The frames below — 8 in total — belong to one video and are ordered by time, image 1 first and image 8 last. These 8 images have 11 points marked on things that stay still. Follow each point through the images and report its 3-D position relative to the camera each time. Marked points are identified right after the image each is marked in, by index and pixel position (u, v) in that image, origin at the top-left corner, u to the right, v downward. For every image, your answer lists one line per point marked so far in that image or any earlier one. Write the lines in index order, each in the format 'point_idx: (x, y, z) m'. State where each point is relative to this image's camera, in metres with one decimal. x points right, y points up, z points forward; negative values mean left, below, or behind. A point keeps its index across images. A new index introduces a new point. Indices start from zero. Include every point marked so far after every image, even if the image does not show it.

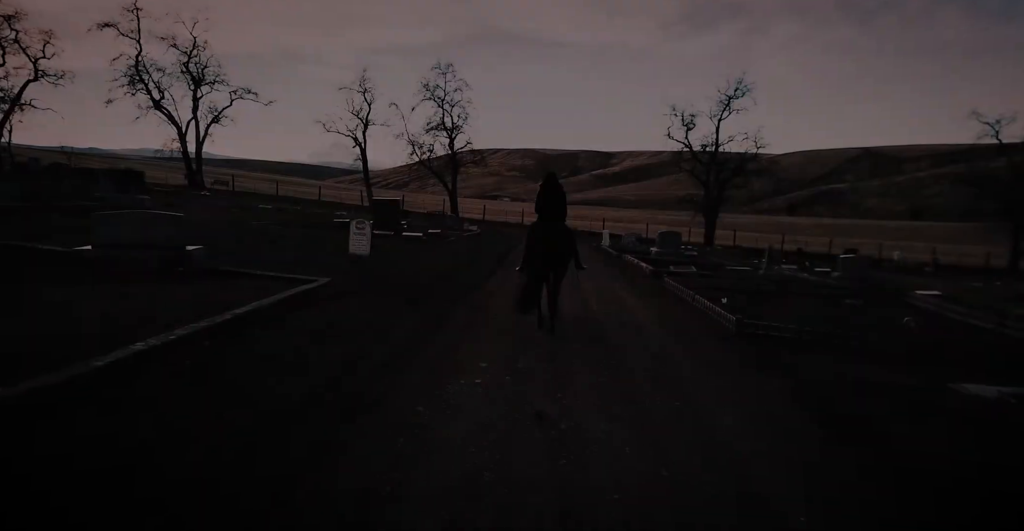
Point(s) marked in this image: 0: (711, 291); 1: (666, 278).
0: (+5.7, -0.8, +16.8) m
1: (+5.1, -0.4, +19.3) m
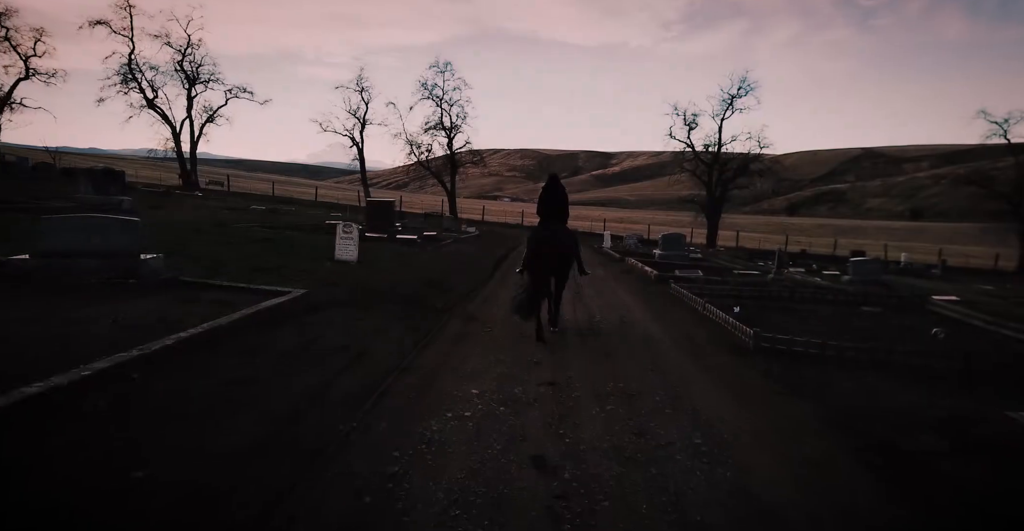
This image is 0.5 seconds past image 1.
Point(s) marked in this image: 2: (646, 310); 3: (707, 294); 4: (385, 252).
0: (+5.6, -0.9, +15.8) m
1: (+5.0, -0.6, +18.4) m
2: (+3.3, -1.1, +14.3) m
3: (+5.5, -0.8, +16.5) m
4: (-4.0, +0.4, +18.5) m
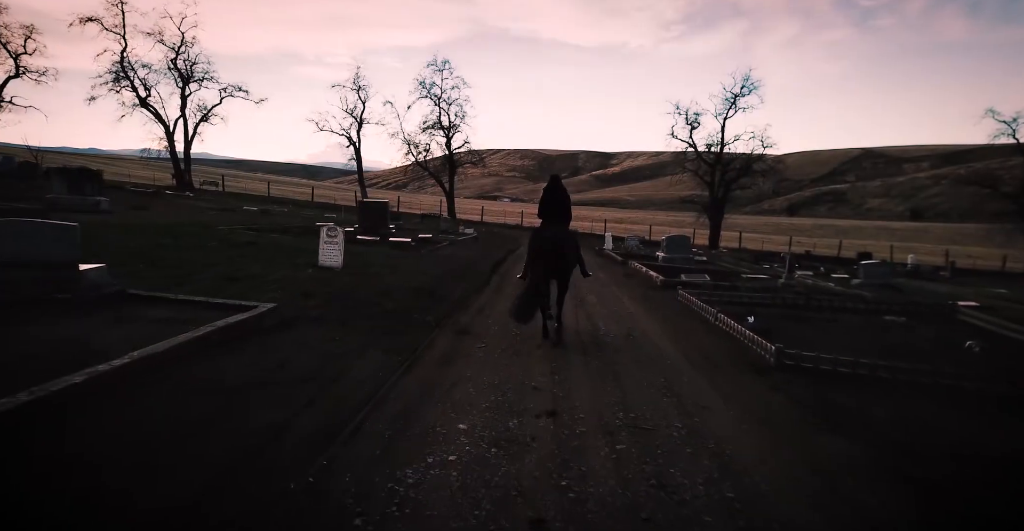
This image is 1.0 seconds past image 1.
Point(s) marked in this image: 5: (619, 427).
0: (+5.6, -1.1, +14.8) m
1: (+5.0, -0.7, +17.4) m
2: (+3.2, -1.2, +13.3) m
3: (+5.4, -1.0, +15.5) m
4: (-4.1, +0.2, +17.5) m
5: (+1.1, -1.7, +6.2) m
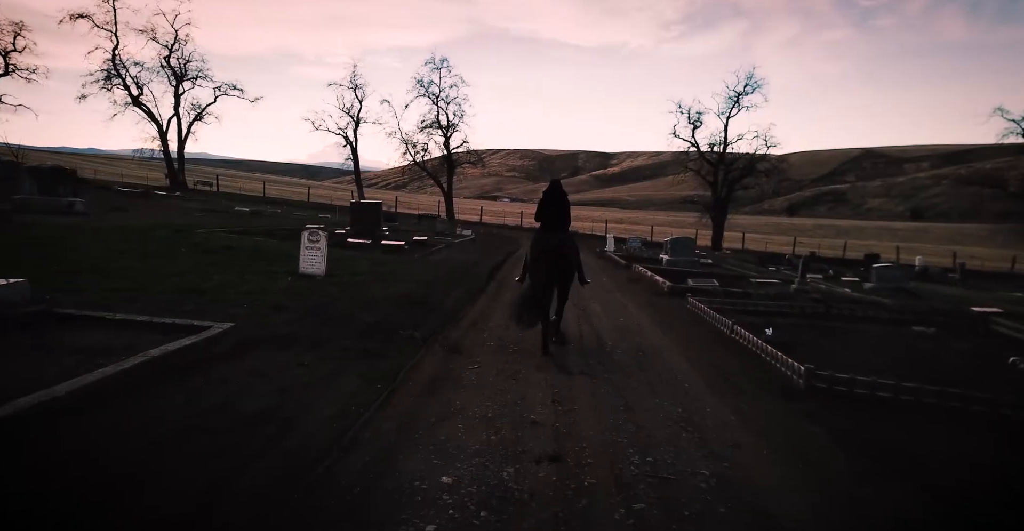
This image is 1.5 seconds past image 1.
0: (+5.5, -1.2, +13.8) m
1: (+4.9, -0.9, +16.3) m
2: (+3.1, -1.4, +12.3) m
3: (+5.4, -1.1, +14.4) m
4: (-4.2, +0.1, +16.4) m
5: (+1.1, -1.8, +5.1) m
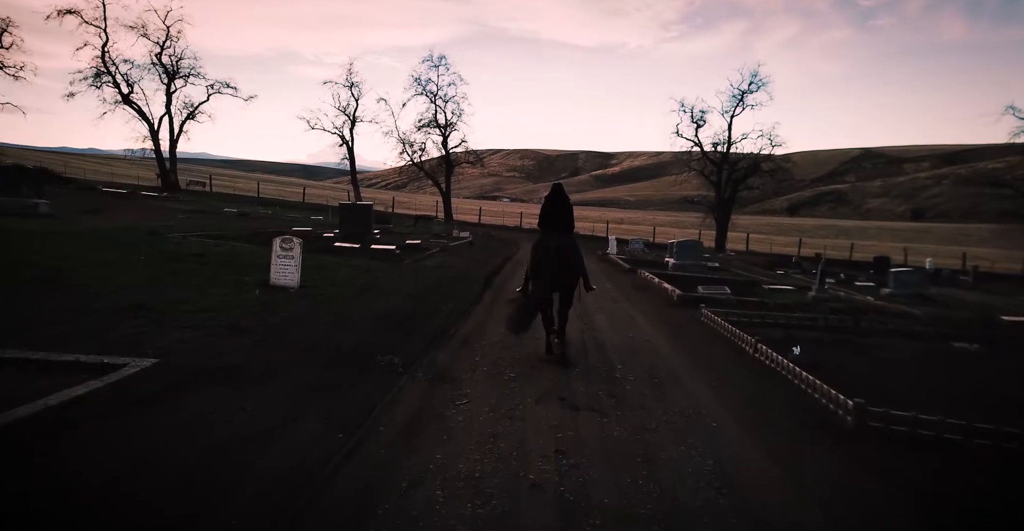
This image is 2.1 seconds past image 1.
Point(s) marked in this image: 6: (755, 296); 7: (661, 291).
0: (+5.5, -1.4, +12.5) m
1: (+4.8, -1.1, +15.0) m
2: (+3.1, -1.6, +11.0) m
3: (+5.3, -1.3, +13.1) m
4: (-4.2, -0.1, +15.1) m
5: (+1.0, -2.0, +3.9) m
6: (+7.5, -0.9, +18.2) m
7: (+4.7, -0.8, +18.5) m
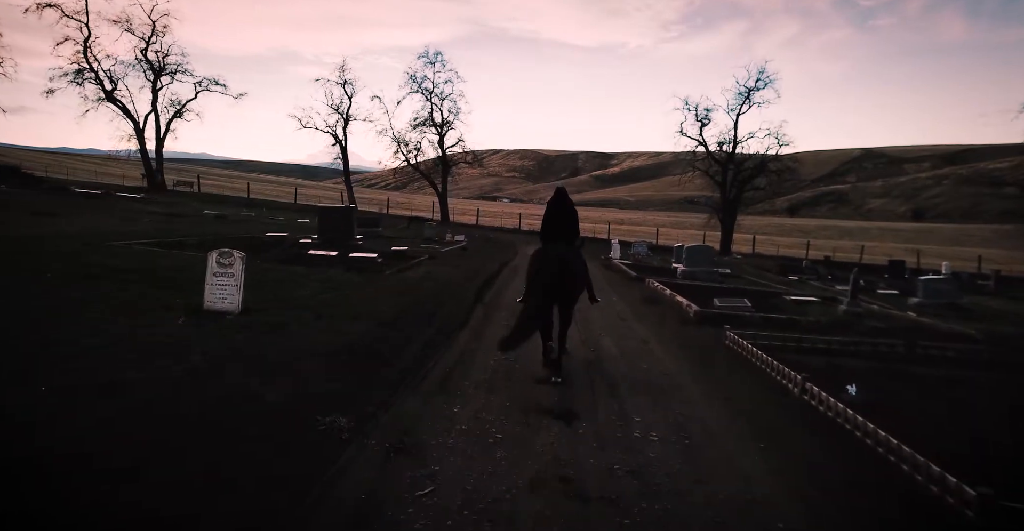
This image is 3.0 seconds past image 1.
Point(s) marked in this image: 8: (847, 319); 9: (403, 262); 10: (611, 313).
0: (+5.3, -1.7, +10.5) m
1: (+4.7, -1.3, +13.1) m
2: (+2.9, -1.9, +9.0) m
3: (+5.2, -1.6, +11.2) m
4: (-4.4, -0.4, +13.2) m
5: (+0.9, -2.3, +1.9) m
6: (+7.4, -1.2, +16.2) m
7: (+4.5, -1.1, +16.5) m
8: (+8.6, -1.3, +15.0) m
9: (-3.4, +0.1, +18.0) m
10: (+2.6, -1.3, +15.4) m
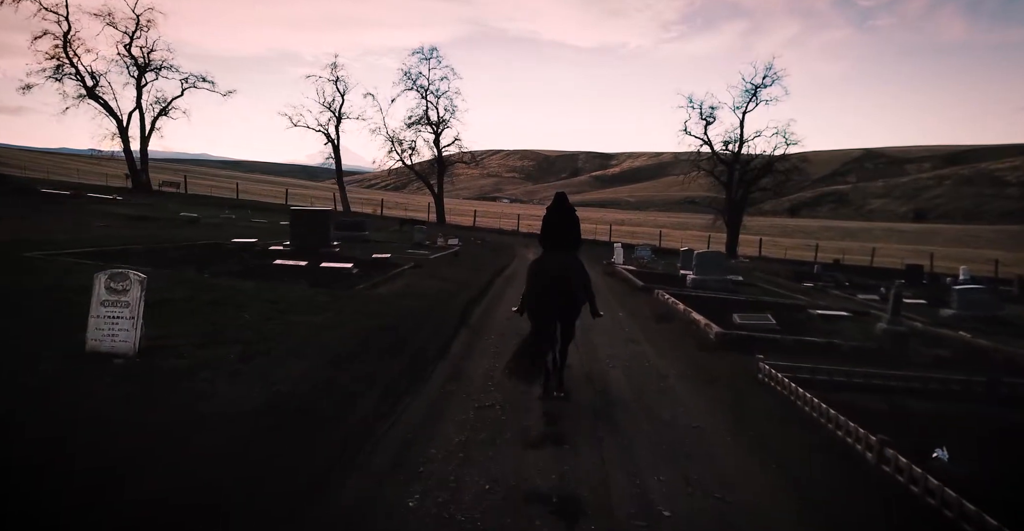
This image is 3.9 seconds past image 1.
0: (+5.1, -2.0, +8.5) m
1: (+4.5, -1.6, +11.0) m
2: (+2.8, -2.2, +7.0) m
3: (+5.0, -1.9, +9.1) m
4: (-4.5, -0.7, +11.1) m
5: (+0.7, -2.6, -0.2) m
6: (+7.2, -1.5, +14.2) m
7: (+4.3, -1.4, +14.5) m
8: (+8.4, -1.6, +13.0) m
9: (-3.6, -0.2, +16.0) m
10: (+2.4, -1.6, +13.4) m
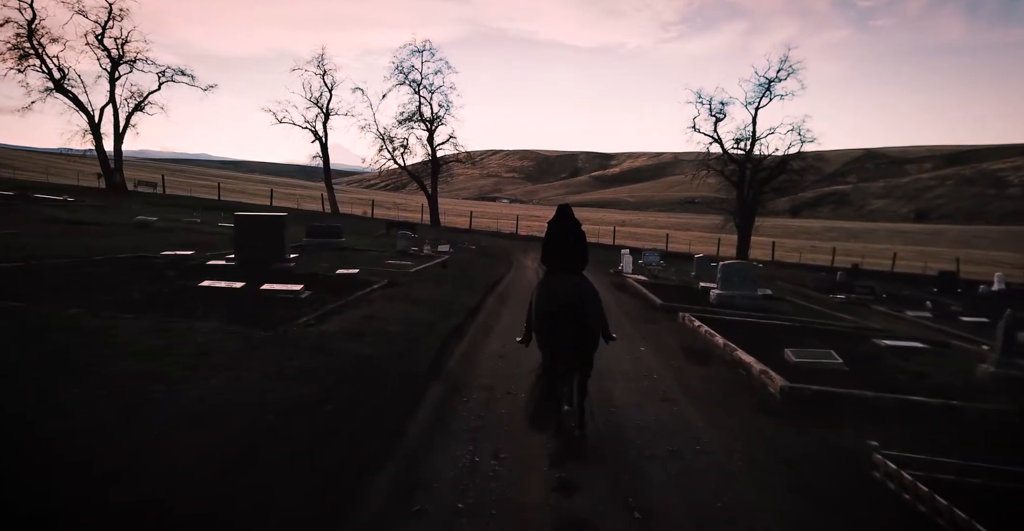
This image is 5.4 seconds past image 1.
0: (+5.0, -2.5, +5.1) m
1: (+4.4, -2.1, +7.7) m
2: (+2.6, -2.6, +3.7) m
3: (+4.8, -2.4, +5.8) m
4: (-4.7, -1.2, +7.8) m
5: (+0.6, -3.1, -3.5) m
6: (+7.0, -2.0, +10.9) m
7: (+4.2, -1.9, +11.1) m
8: (+8.2, -2.1, +9.6) m
9: (-3.8, -0.7, +12.7) m
10: (+2.3, -2.0, +10.0) m
